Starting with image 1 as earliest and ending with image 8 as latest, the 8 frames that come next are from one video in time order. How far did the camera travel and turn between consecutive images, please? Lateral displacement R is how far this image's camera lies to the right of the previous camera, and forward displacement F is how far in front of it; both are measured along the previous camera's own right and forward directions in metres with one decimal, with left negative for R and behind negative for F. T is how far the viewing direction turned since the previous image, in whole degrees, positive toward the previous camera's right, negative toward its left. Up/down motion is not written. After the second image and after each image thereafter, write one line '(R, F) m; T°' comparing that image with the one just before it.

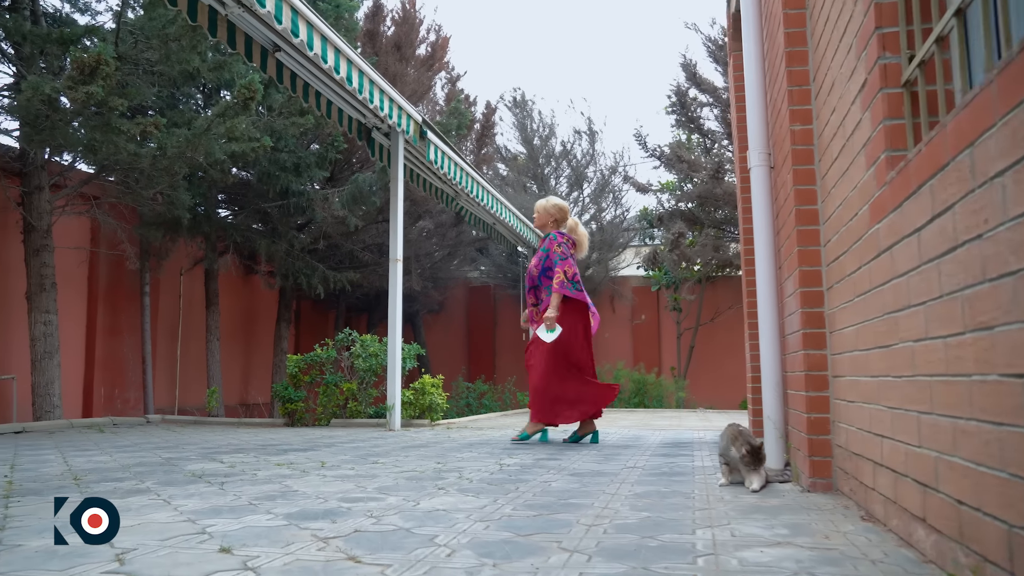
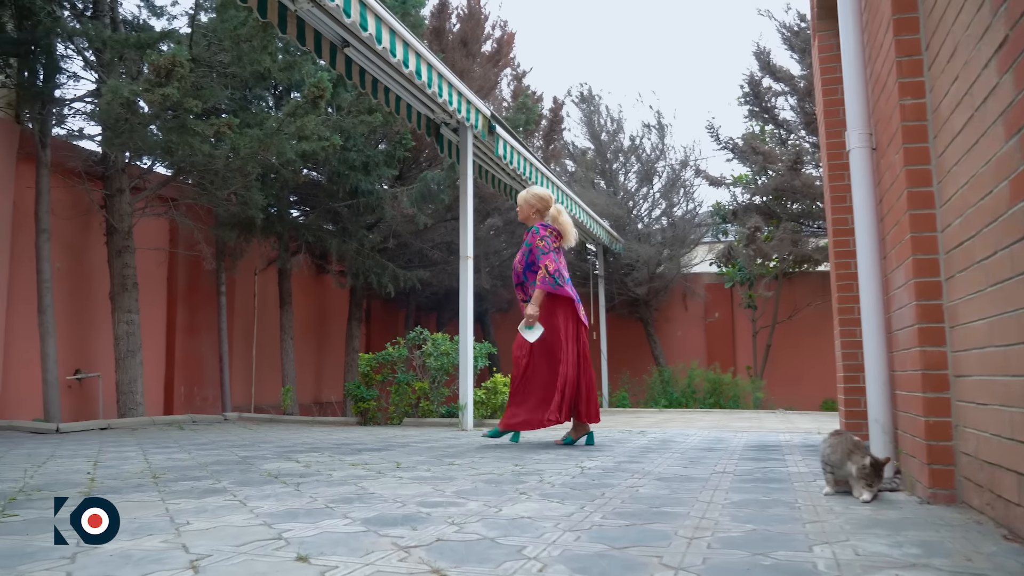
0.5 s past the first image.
(-0.1, +0.2) m; -5°
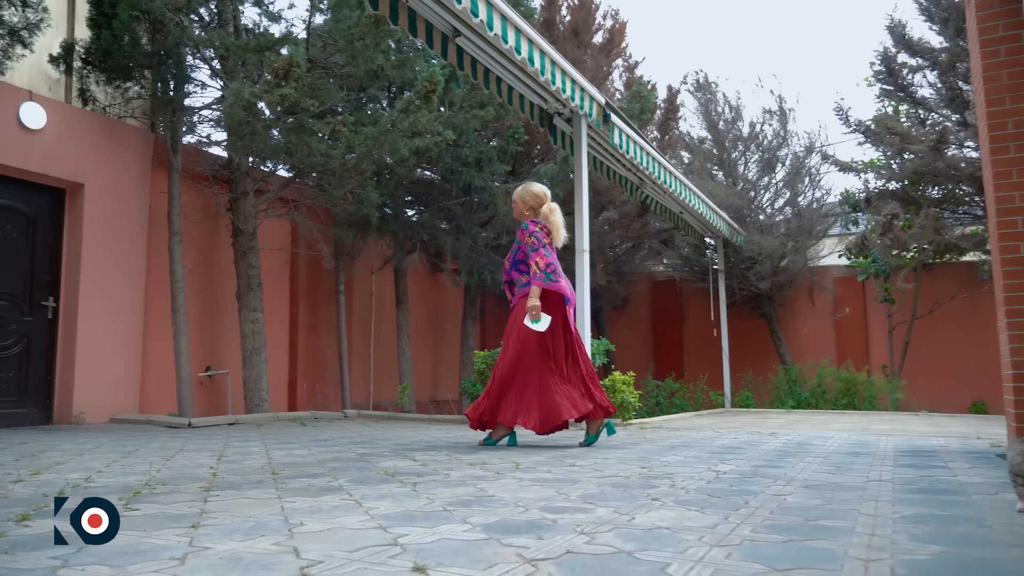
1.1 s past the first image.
(-0.1, +0.2) m; -8°
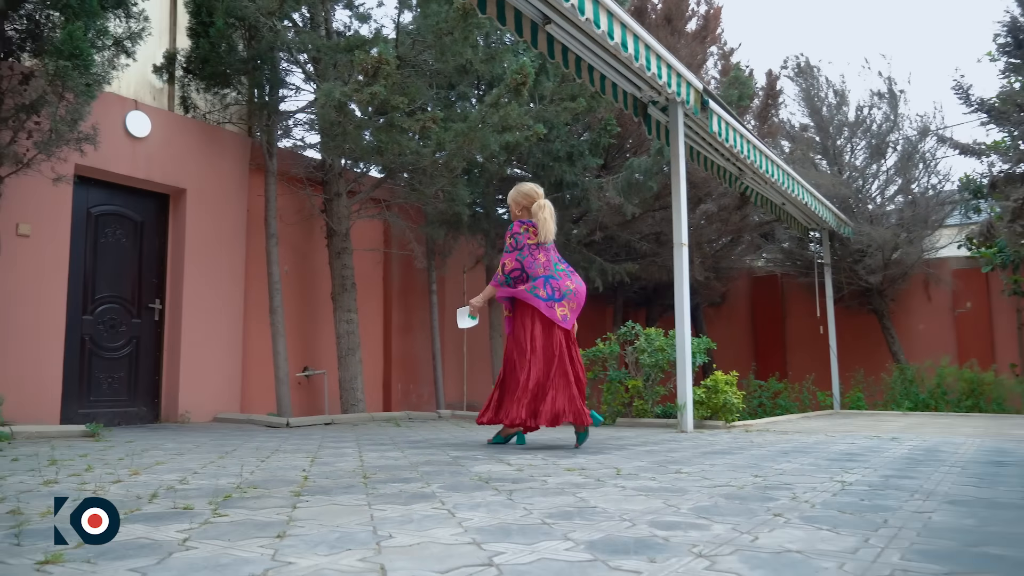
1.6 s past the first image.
(0.0, +0.2) m; -7°
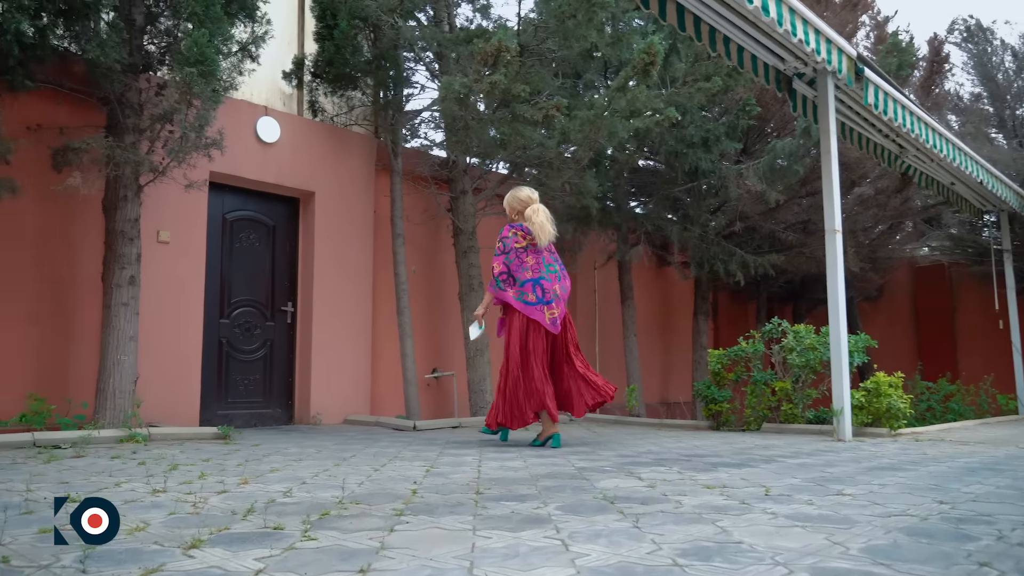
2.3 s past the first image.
(0.0, +0.4) m; -10°
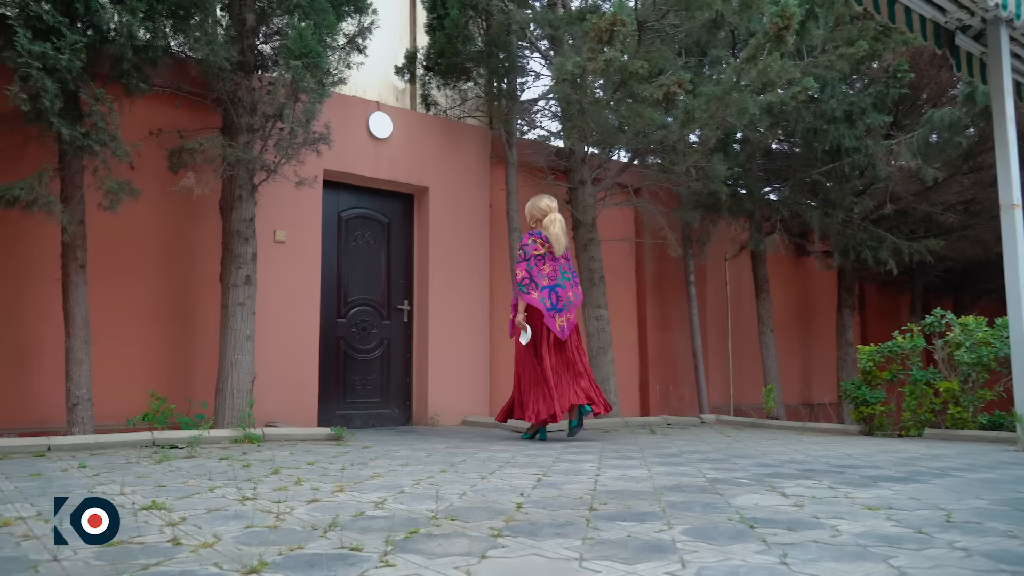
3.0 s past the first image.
(0.0, +0.4) m; -9°
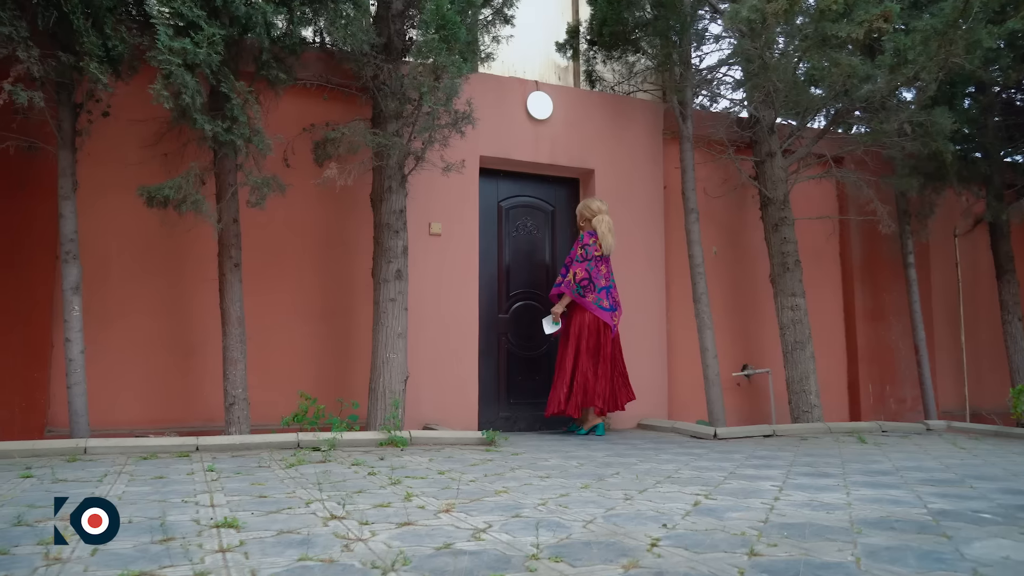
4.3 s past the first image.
(+0.2, +0.7) m; -15°
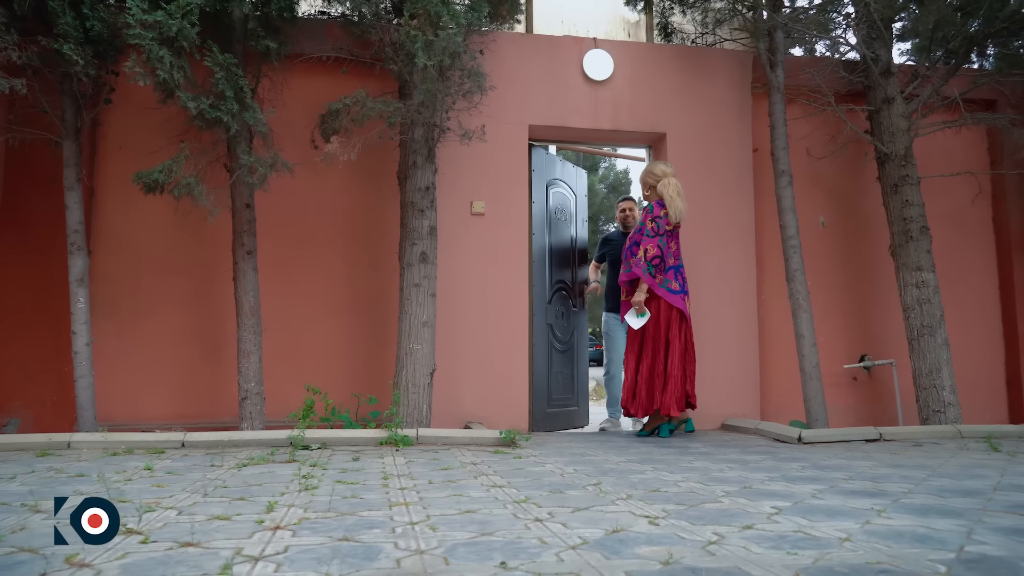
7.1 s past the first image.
(+0.9, +0.8) m; -13°
